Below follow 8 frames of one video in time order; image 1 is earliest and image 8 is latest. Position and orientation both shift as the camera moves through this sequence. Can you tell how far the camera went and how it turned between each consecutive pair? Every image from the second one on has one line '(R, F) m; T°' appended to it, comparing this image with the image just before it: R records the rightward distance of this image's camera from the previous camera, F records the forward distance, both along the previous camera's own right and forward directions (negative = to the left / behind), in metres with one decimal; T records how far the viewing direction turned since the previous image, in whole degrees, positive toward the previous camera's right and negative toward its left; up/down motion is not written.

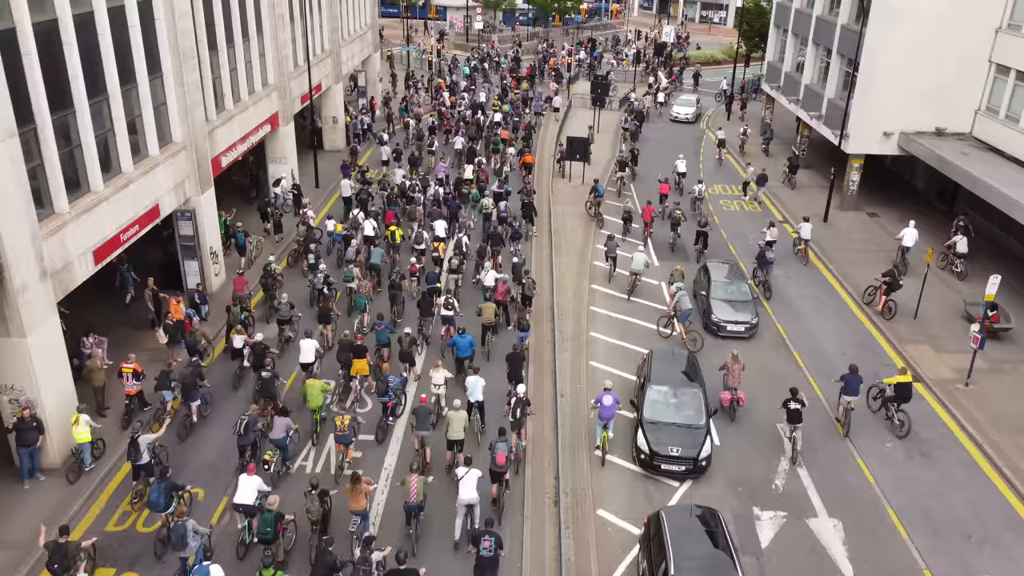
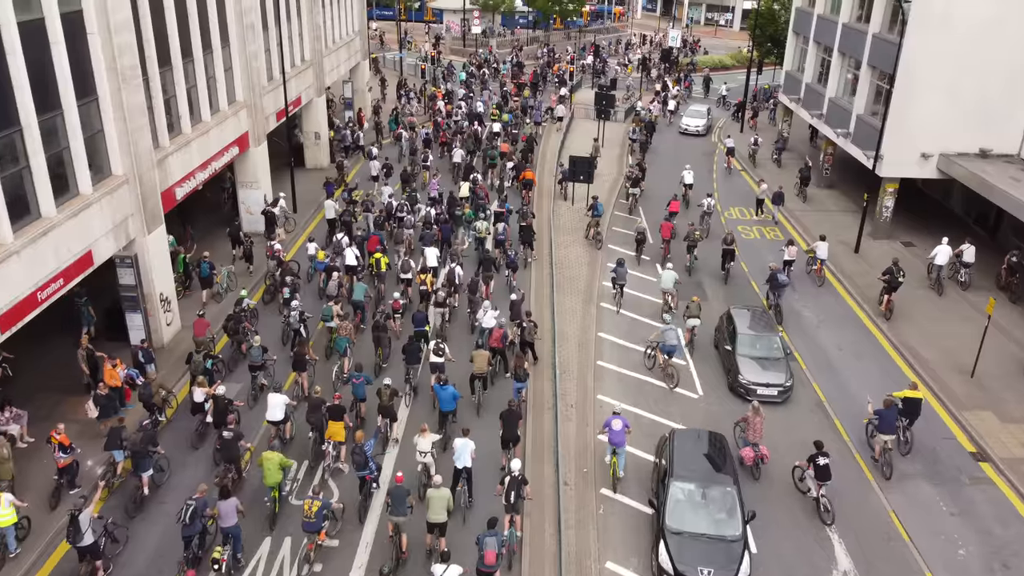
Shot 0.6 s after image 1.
(+0.1, +2.8) m; 0°
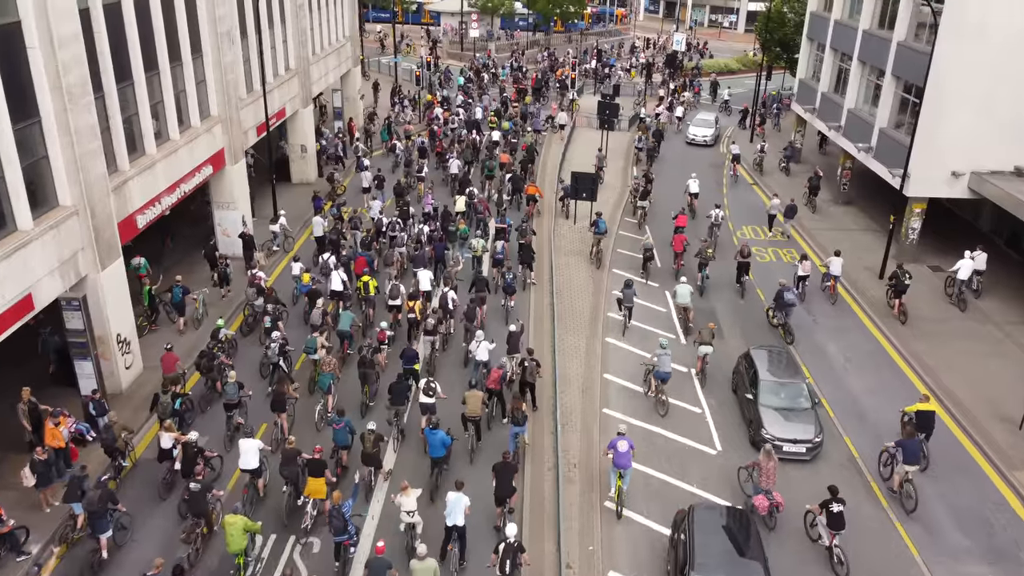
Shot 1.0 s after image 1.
(+0.1, +1.9) m; 0°
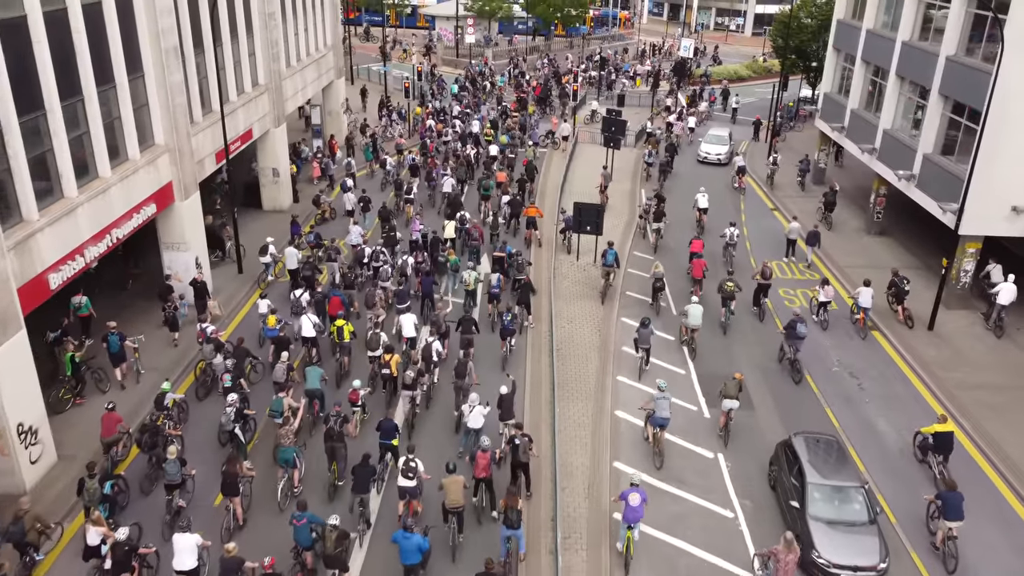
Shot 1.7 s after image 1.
(+0.1, +3.1) m; 0°
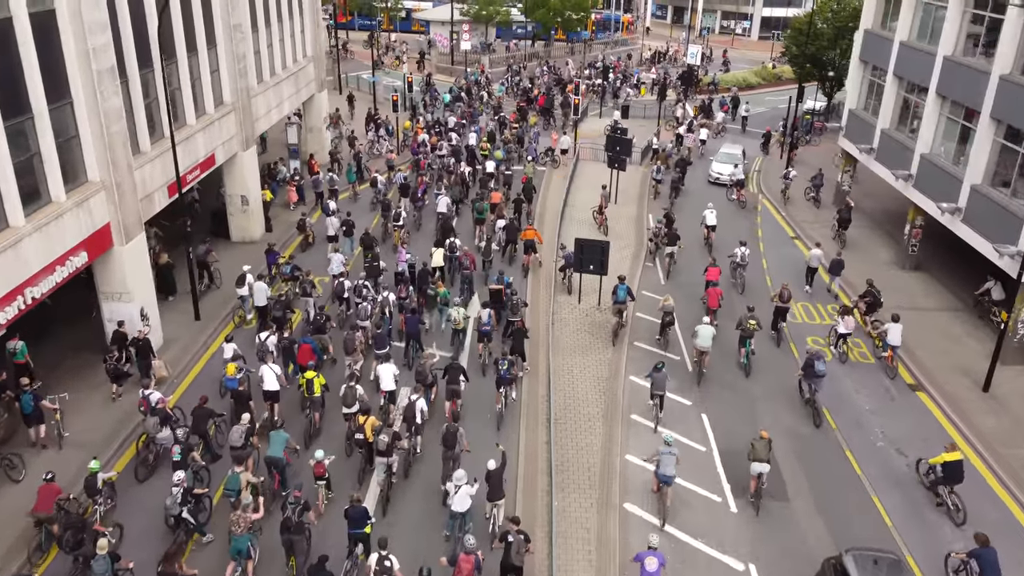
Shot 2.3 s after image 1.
(+0.2, +2.7) m; 0°
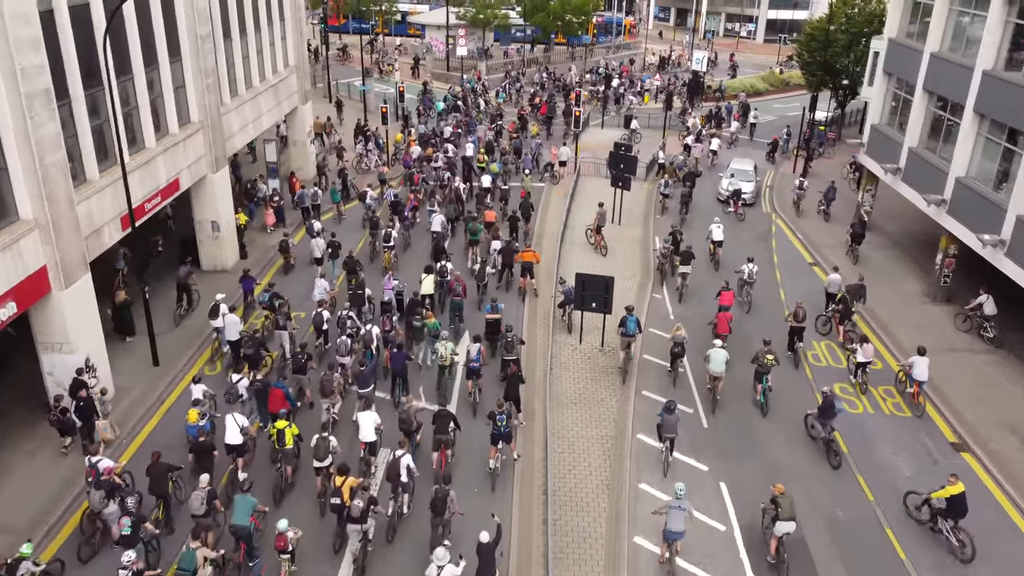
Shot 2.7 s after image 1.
(+0.1, +2.0) m; 0°
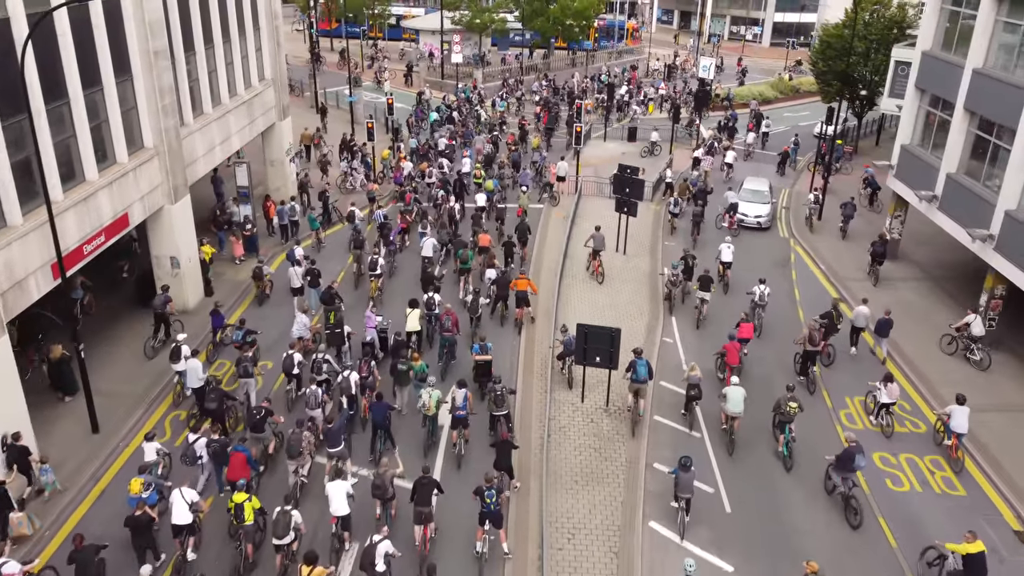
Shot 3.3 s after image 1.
(+0.1, +2.3) m; 0°
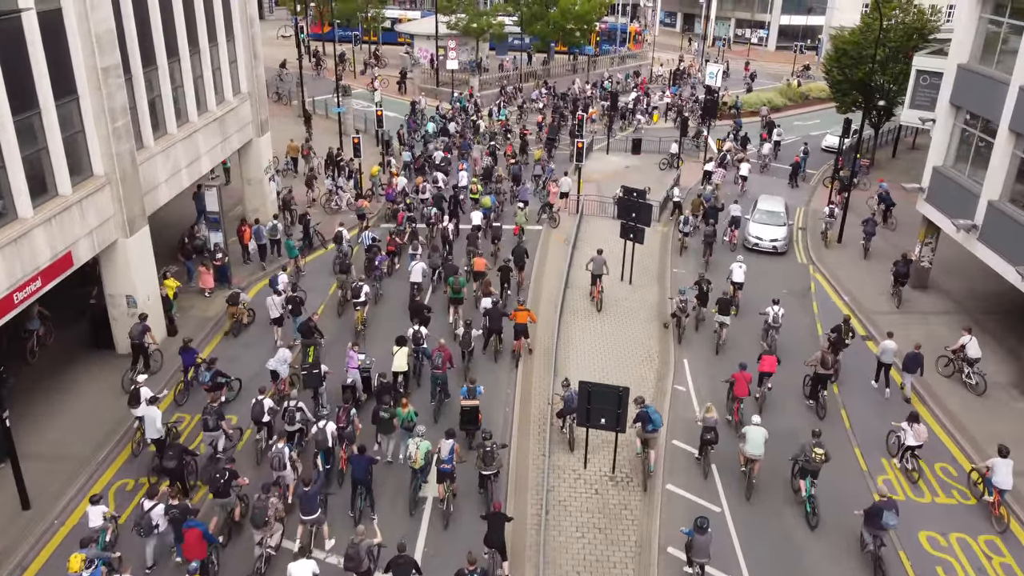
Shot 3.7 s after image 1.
(+0.1, +2.1) m; 0°
